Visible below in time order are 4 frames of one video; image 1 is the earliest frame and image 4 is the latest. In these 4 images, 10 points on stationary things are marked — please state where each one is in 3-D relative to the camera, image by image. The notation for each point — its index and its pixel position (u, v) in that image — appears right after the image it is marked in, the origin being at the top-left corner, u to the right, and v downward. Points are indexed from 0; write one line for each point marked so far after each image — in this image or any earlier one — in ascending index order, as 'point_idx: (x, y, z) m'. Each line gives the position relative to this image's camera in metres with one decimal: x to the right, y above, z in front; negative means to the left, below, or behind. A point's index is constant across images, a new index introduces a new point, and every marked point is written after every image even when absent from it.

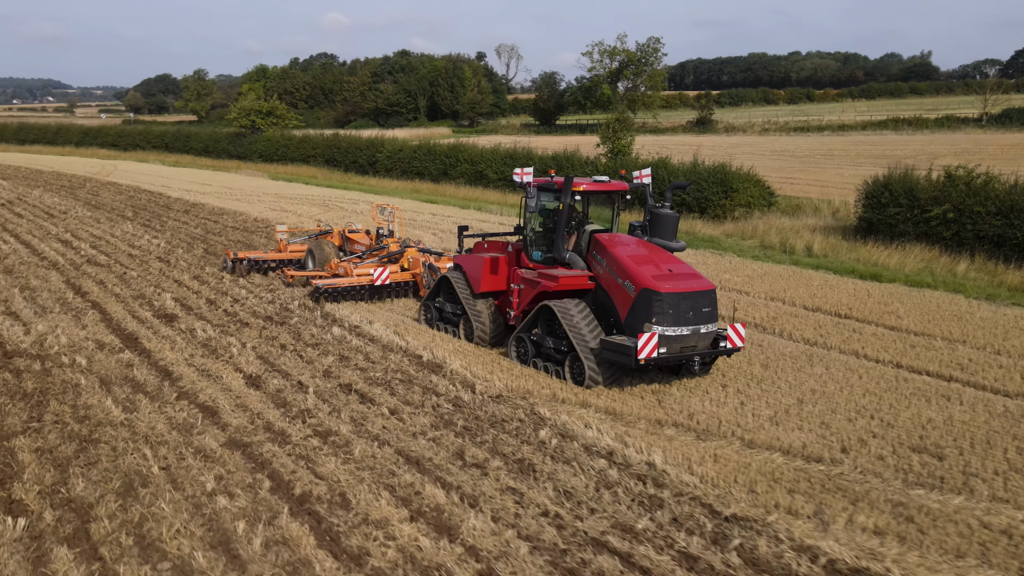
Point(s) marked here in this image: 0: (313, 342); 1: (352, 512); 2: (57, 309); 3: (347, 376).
0: (-1.8, -0.5, +9.1) m
1: (-0.9, -1.2, +5.2) m
2: (-4.8, -0.2, +10.4) m
3: (-1.3, -0.7, +7.9) m
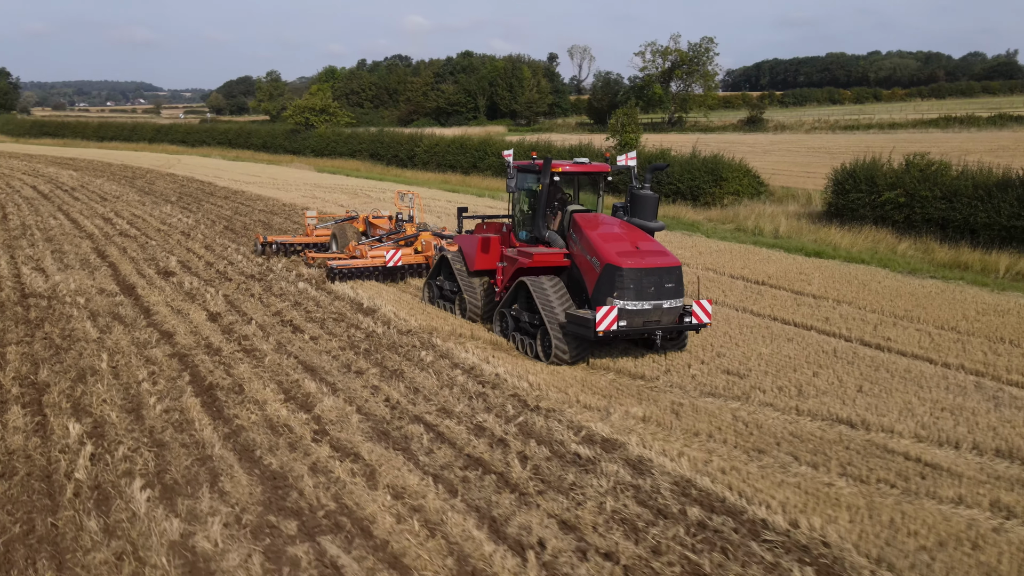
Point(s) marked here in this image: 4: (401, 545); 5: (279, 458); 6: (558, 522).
0: (-2.6, -0.1, +10.8) m
1: (-1.9, -0.7, +6.8) m
2: (-5.4, +0.3, +12.3) m
3: (-2.1, -0.3, +9.5) m
4: (-0.5, -1.2, +4.5) m
5: (-1.3, -1.0, +5.6) m
6: (+0.2, -1.1, +4.8) m
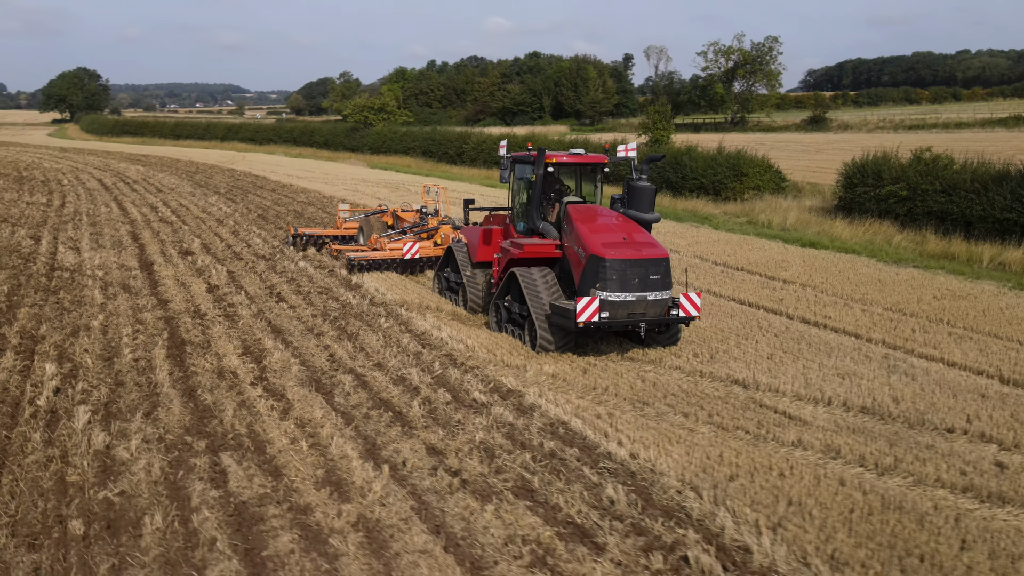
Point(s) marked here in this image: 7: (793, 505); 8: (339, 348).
0: (-2.8, +0.2, +11.8) m
1: (-2.4, -0.5, +7.8) m
2: (-5.5, +0.6, +13.5) m
3: (-2.5, 0.0, +10.5) m
4: (-1.2, -0.9, +5.3) m
5: (-2.0, -0.7, +6.5) m
6: (-0.5, -0.9, +5.6) m
7: (+1.4, -1.1, +4.8) m
8: (-1.4, -0.5, +7.9) m
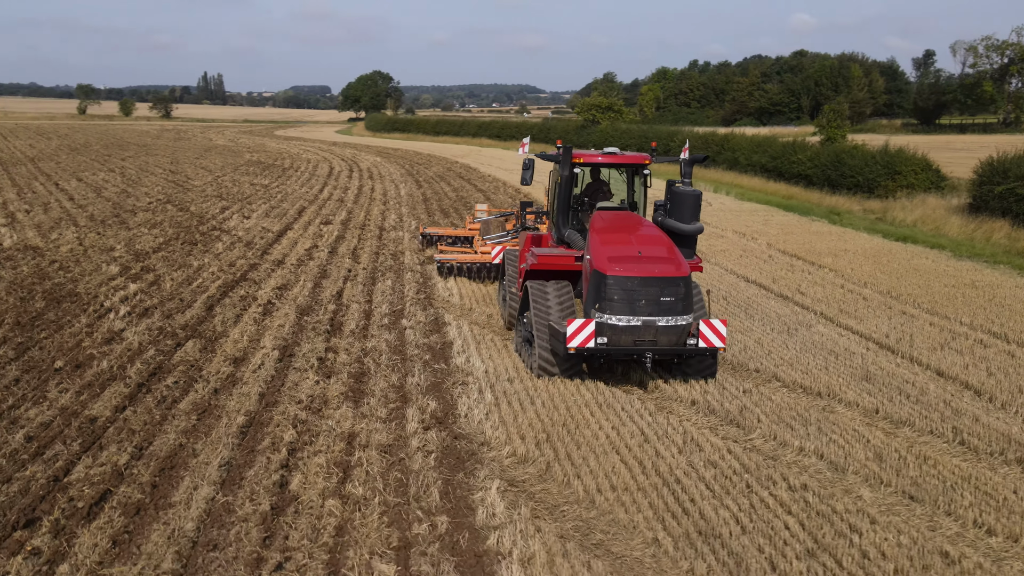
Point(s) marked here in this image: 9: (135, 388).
0: (-1.9, +0.7, +14.2) m
1: (-2.7, 0.0, +10.3) m
2: (-4.0, +1.2, +16.7) m
3: (-1.9, +0.5, +12.9) m
4: (-2.2, -0.4, +7.6) m
5: (-2.6, -0.2, +8.9) m
6: (-1.4, -0.5, +7.7) m
7: (+0.1, -0.7, +6.4) m
8: (-1.6, 0.0, +10.1) m
9: (-2.5, -0.7, +6.4) m
